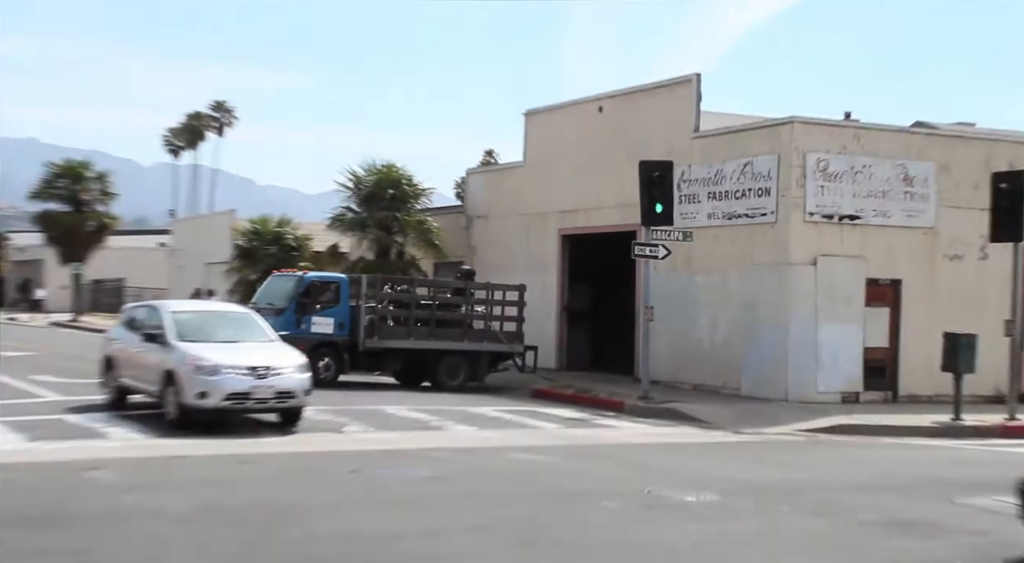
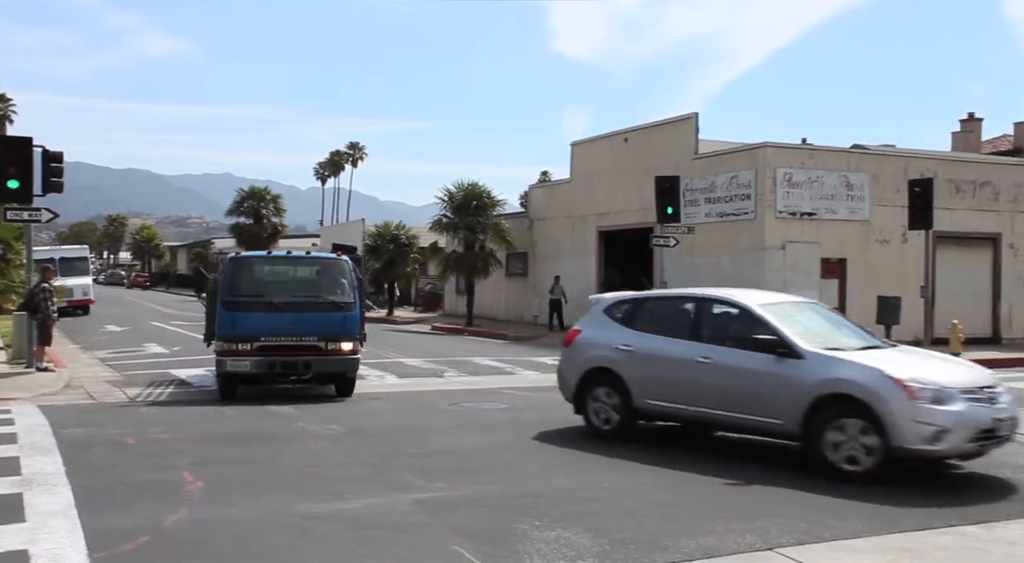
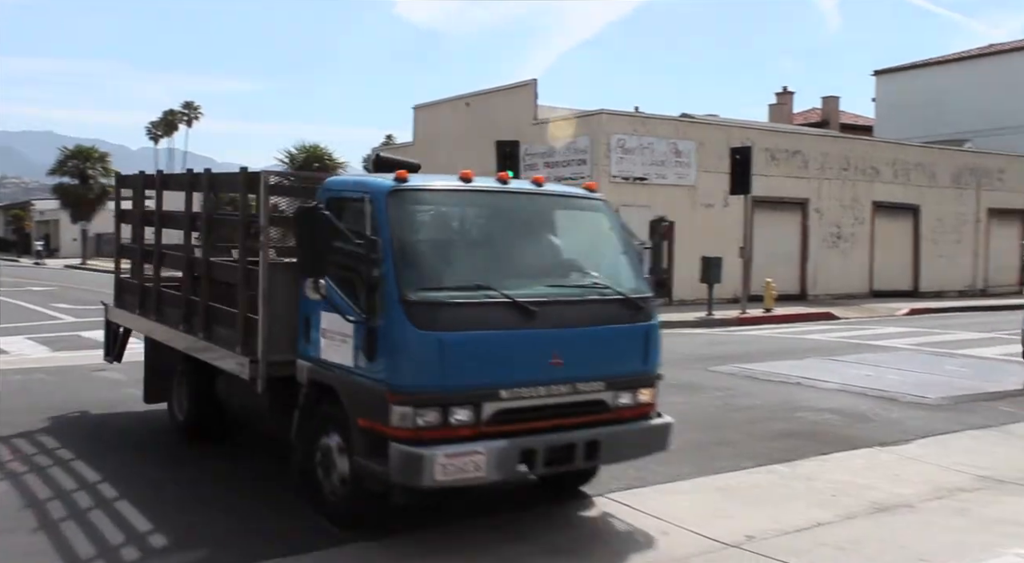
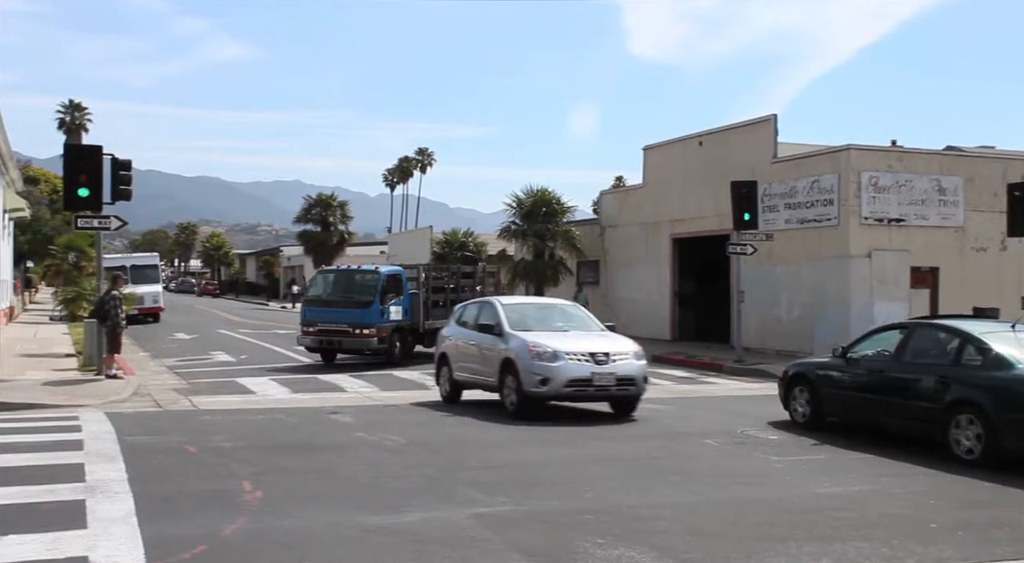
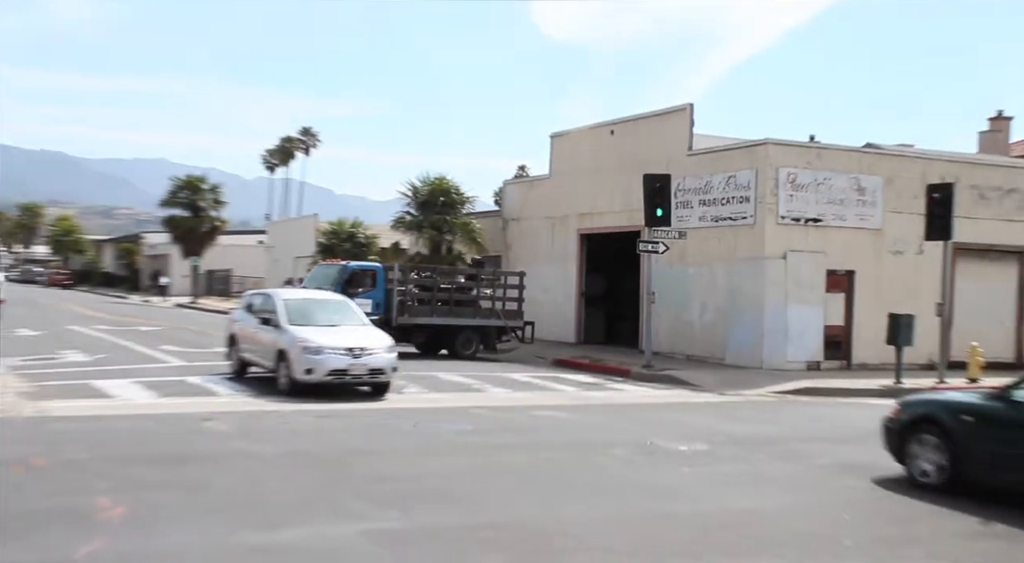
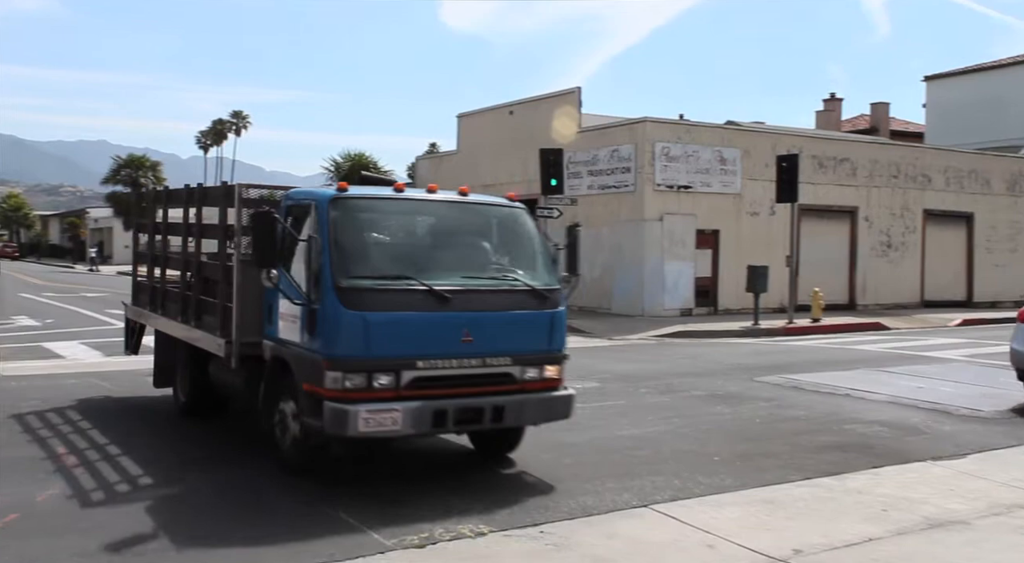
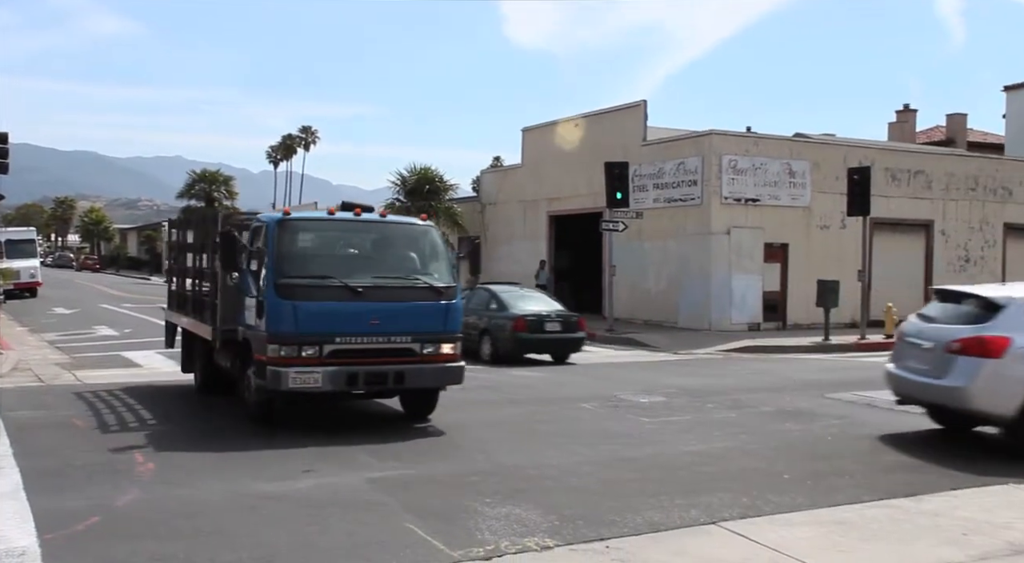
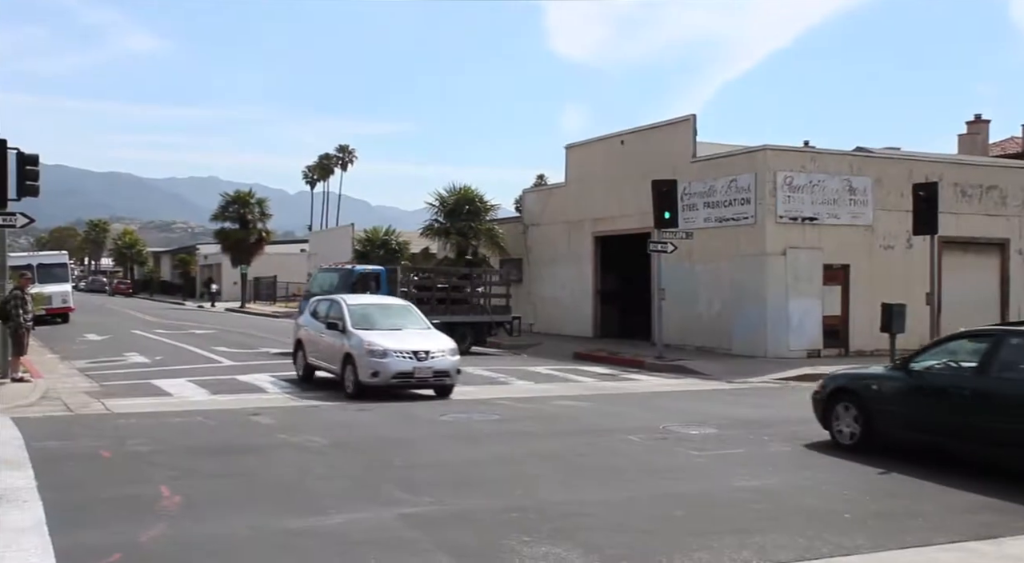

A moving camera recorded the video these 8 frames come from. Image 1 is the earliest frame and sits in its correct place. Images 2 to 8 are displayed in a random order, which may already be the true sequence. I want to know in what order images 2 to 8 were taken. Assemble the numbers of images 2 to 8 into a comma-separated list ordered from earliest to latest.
5, 8, 4, 2, 7, 6, 3
